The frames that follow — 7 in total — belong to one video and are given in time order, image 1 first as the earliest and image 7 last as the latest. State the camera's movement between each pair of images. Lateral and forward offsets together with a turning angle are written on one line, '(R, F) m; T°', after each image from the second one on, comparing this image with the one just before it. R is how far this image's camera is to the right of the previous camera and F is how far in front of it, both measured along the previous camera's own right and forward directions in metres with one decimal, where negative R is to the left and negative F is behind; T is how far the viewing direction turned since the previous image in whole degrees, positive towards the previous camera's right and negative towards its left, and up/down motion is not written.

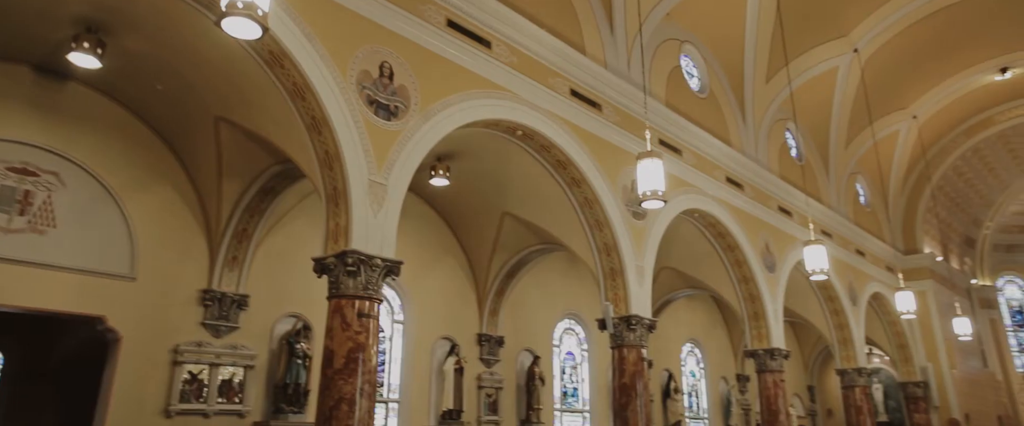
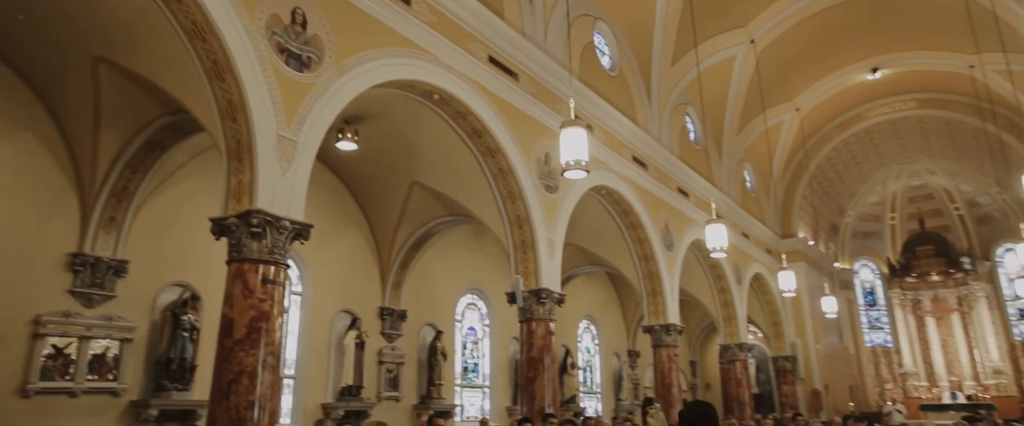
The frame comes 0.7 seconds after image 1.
(-0.3, +0.3) m; +9°
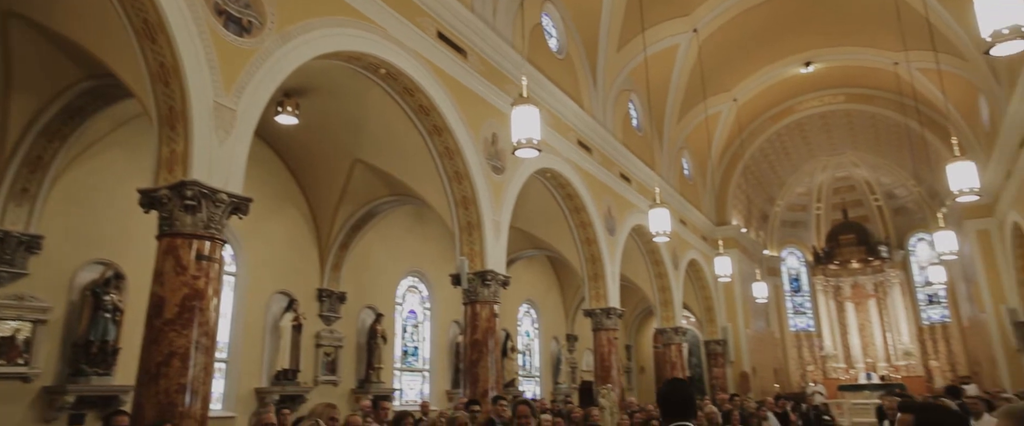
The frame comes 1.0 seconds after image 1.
(-0.1, +0.1) m; +6°
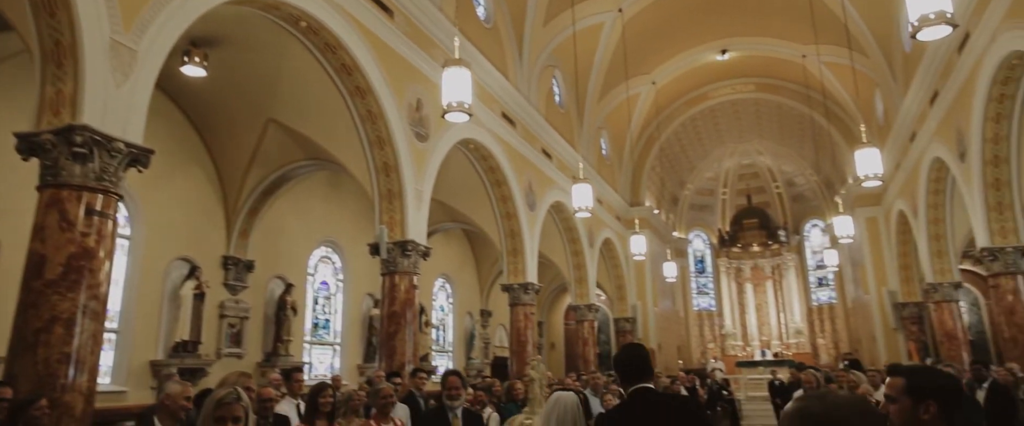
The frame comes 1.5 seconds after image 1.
(-0.1, +0.2) m; +8°
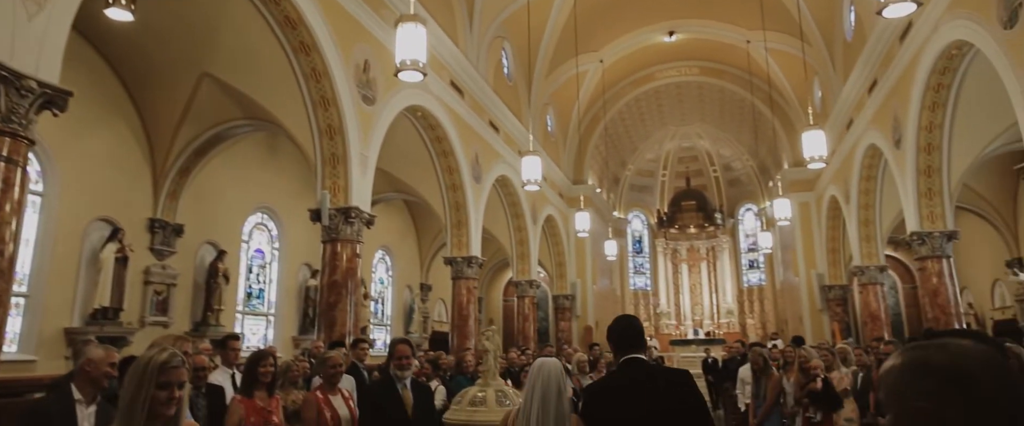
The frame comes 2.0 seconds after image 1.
(-0.1, +0.2) m; +5°
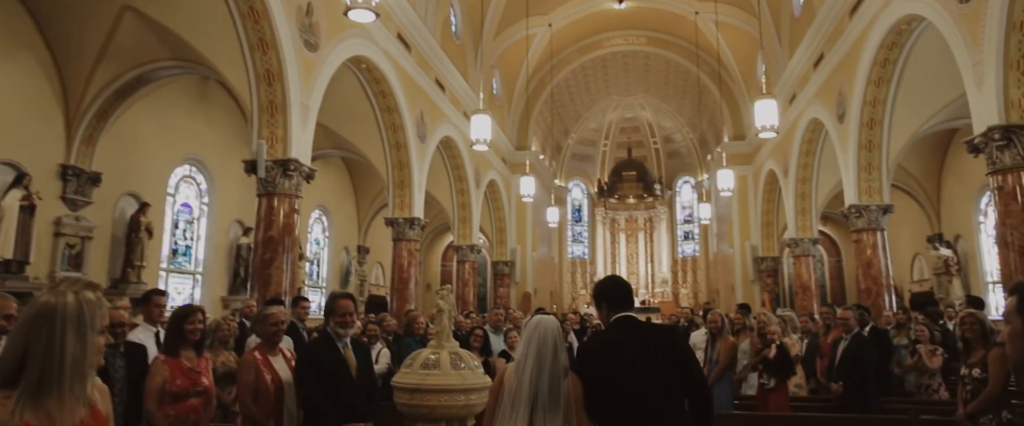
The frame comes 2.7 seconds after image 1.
(-0.1, +0.3) m; +6°
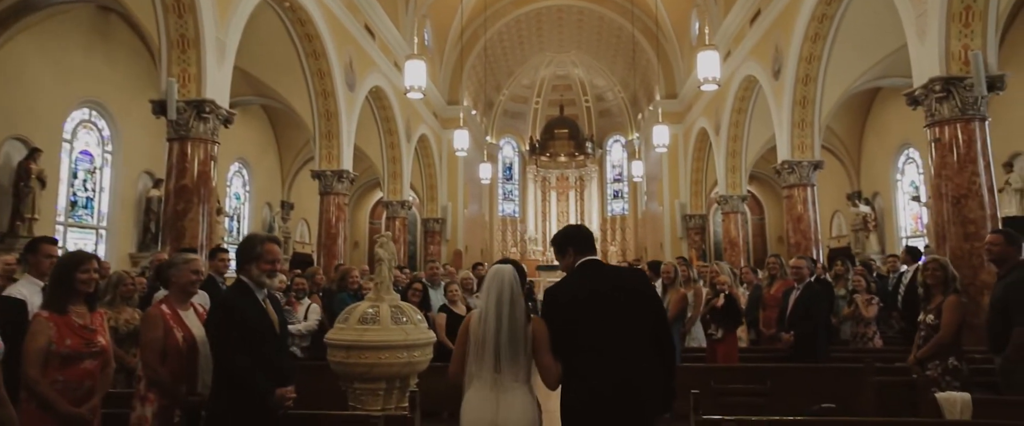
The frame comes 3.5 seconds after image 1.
(-0.1, +0.4) m; +6°
